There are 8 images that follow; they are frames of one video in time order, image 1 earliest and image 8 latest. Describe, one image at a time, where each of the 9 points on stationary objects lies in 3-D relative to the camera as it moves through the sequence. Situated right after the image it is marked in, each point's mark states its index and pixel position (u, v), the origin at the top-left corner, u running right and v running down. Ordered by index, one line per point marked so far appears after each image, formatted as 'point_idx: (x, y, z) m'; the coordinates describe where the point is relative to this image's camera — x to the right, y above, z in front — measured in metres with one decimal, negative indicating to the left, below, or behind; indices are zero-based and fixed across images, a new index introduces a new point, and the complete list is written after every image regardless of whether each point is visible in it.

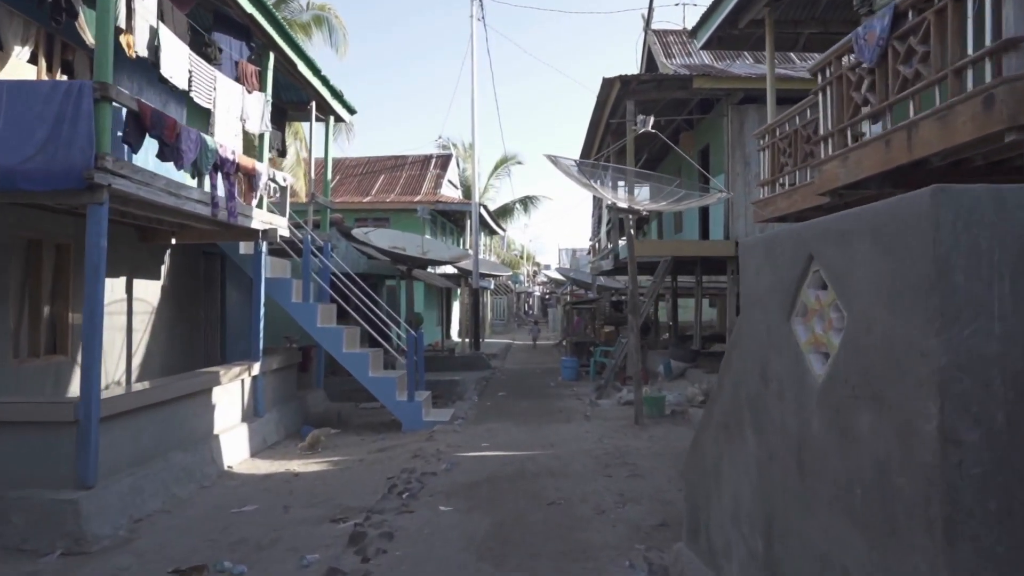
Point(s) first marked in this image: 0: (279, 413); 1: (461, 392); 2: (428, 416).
0: (-6.0, -3.2, +9.5) m
1: (-1.8, -3.6, +12.6) m
2: (-2.3, -3.4, +9.8) m
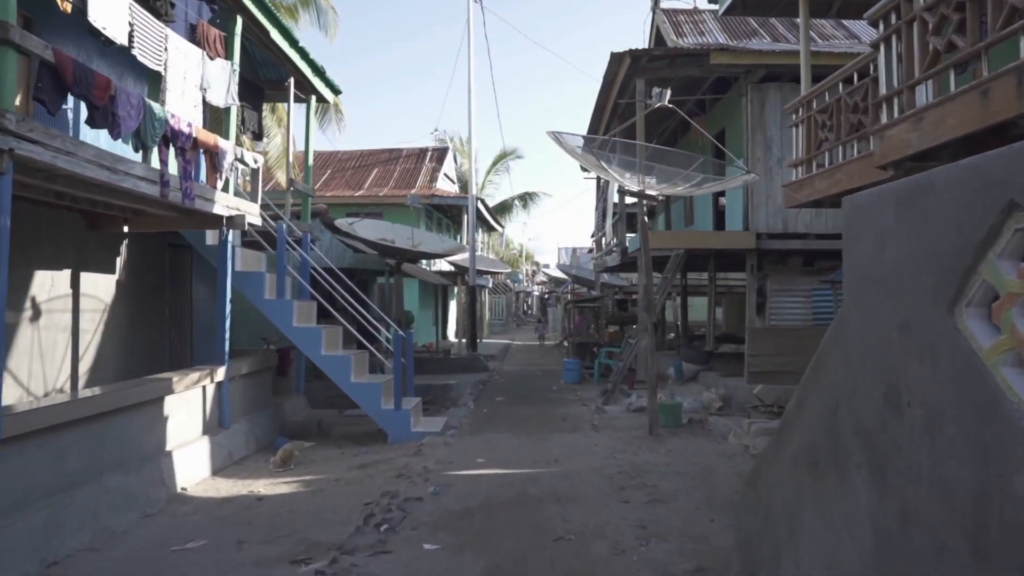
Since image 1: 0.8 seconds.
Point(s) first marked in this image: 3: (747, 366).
0: (-6.0, -3.1, +8.5) m
1: (-1.8, -3.5, +11.6) m
2: (-2.3, -3.3, +8.8) m
3: (+6.7, -2.3, +10.6) m
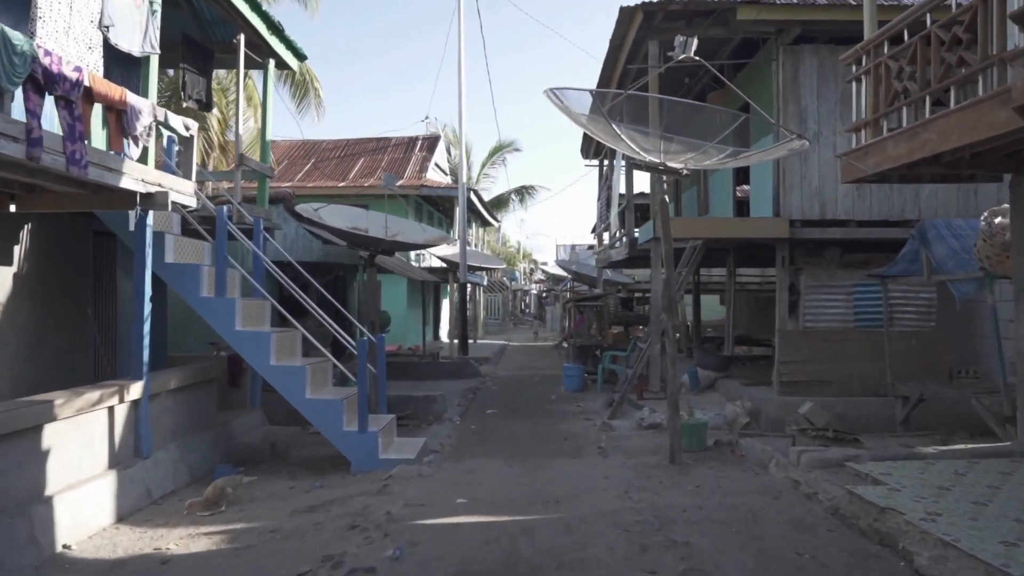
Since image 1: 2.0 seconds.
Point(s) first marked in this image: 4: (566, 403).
0: (-6.2, -3.0, +6.9) m
1: (-2.0, -3.4, +10.0) m
2: (-2.5, -3.2, +7.3) m
3: (+6.5, -2.2, +9.1) m
4: (+1.7, -3.7, +11.8) m
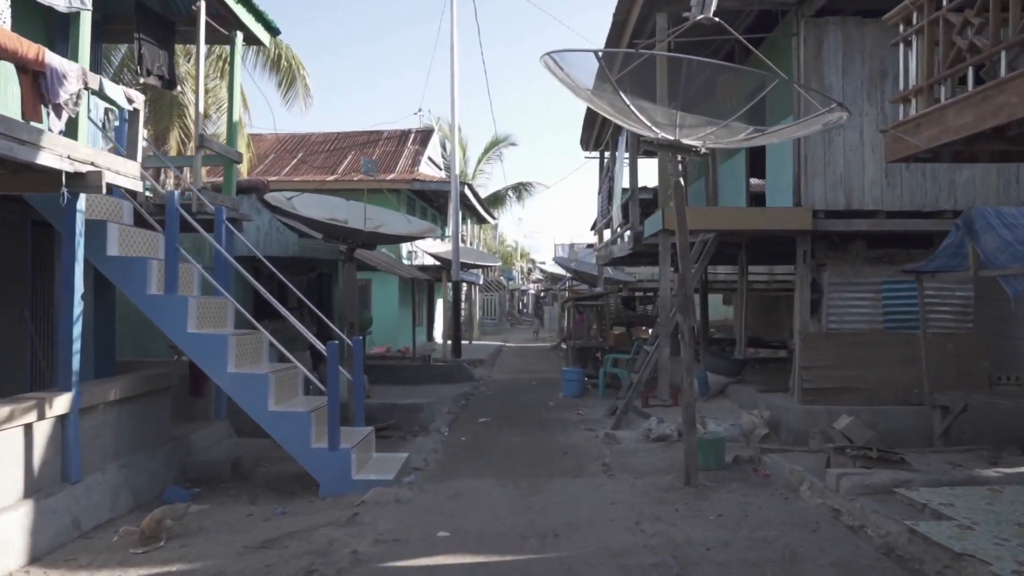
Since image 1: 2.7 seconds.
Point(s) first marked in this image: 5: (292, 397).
0: (-6.3, -3.0, +6.0) m
1: (-2.1, -3.3, +9.1) m
2: (-2.6, -3.2, +6.4) m
3: (+6.4, -2.1, +8.2) m
4: (+1.6, -3.6, +10.9) m
5: (-3.9, -1.9, +6.6) m
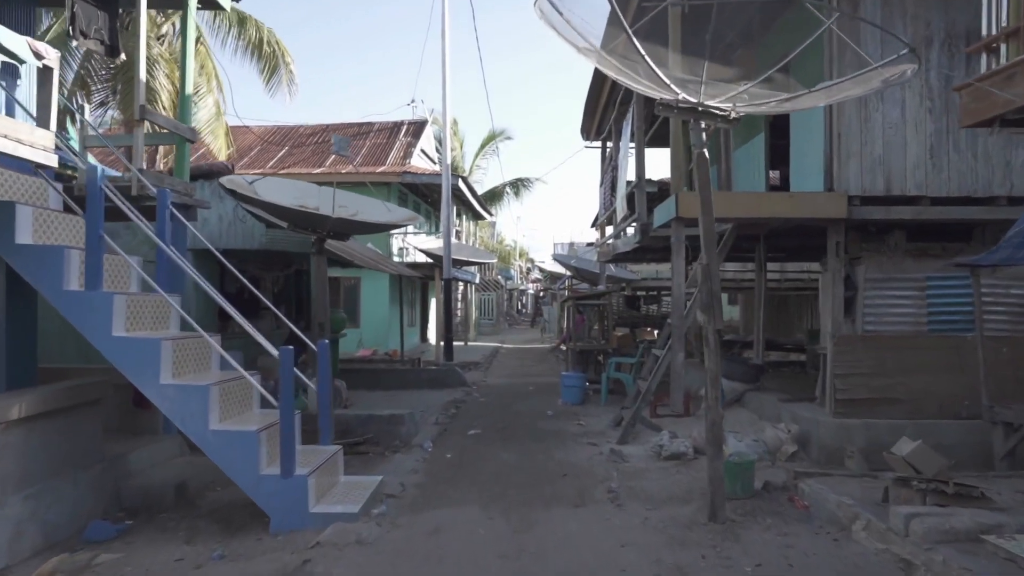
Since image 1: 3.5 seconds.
0: (-6.5, -2.9, +5.0) m
1: (-2.3, -3.3, +8.1) m
2: (-2.7, -3.1, +5.3) m
3: (+6.2, -2.0, +7.2) m
4: (+1.4, -3.6, +9.9) m
5: (-4.1, -1.9, +5.6) m
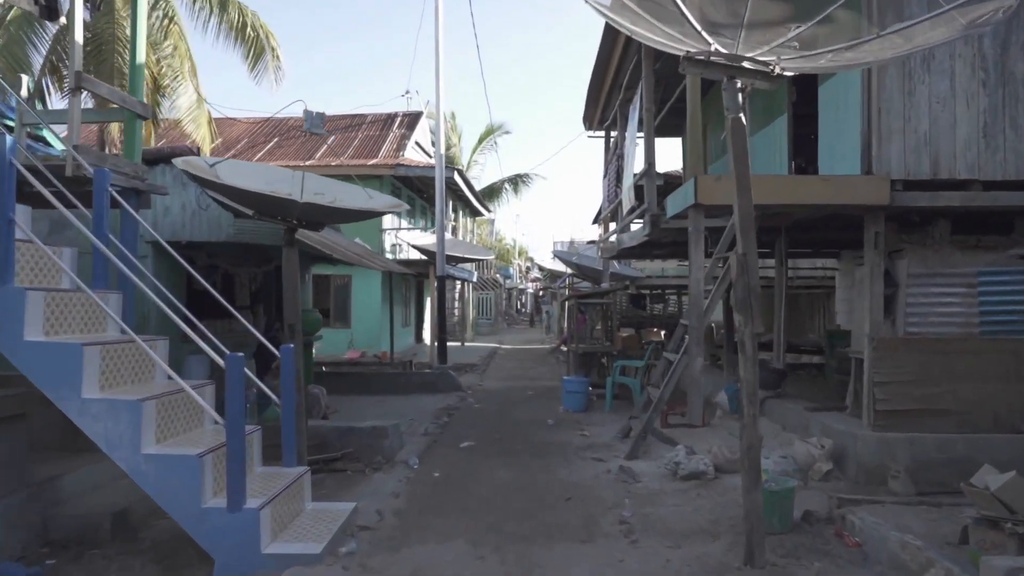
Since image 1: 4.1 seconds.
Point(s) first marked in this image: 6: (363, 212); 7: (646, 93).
0: (-6.5, -2.8, +4.1) m
1: (-2.4, -3.2, +7.2) m
2: (-2.8, -3.0, +4.5) m
3: (+6.2, -2.0, +6.3) m
4: (+1.3, -3.5, +9.0) m
5: (-4.1, -1.8, +4.7) m
6: (-2.7, +1.4, +6.8) m
7: (+3.6, +5.3, +10.0) m
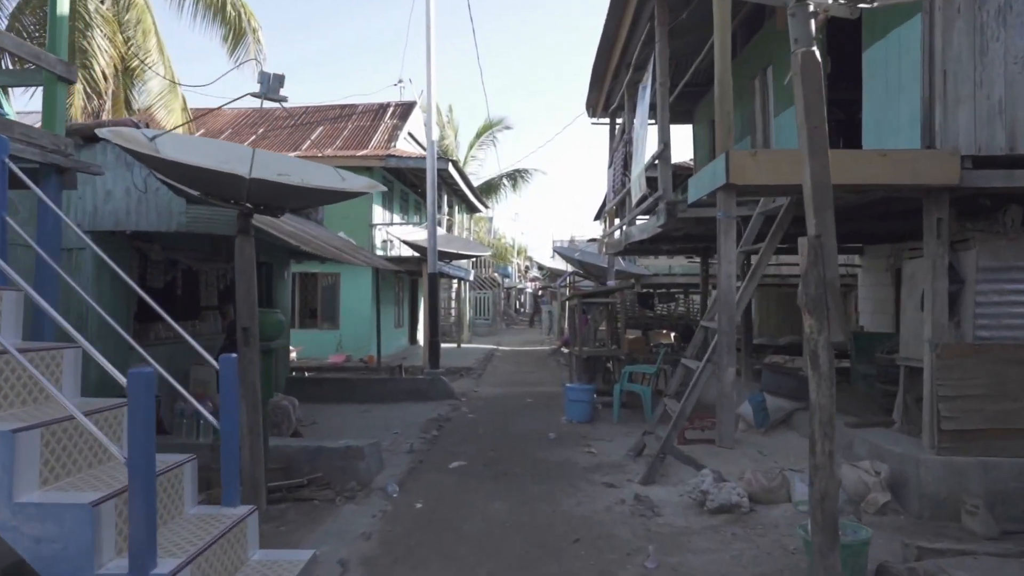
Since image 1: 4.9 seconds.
0: (-6.6, -2.8, +3.0) m
1: (-2.4, -3.2, +6.2) m
2: (-2.9, -3.0, +3.4) m
3: (+6.1, -1.9, +5.3) m
4: (+1.3, -3.4, +8.0) m
5: (-4.2, -1.8, +3.7) m
6: (-2.8, +1.4, +5.8) m
7: (+3.6, +5.3, +9.0) m
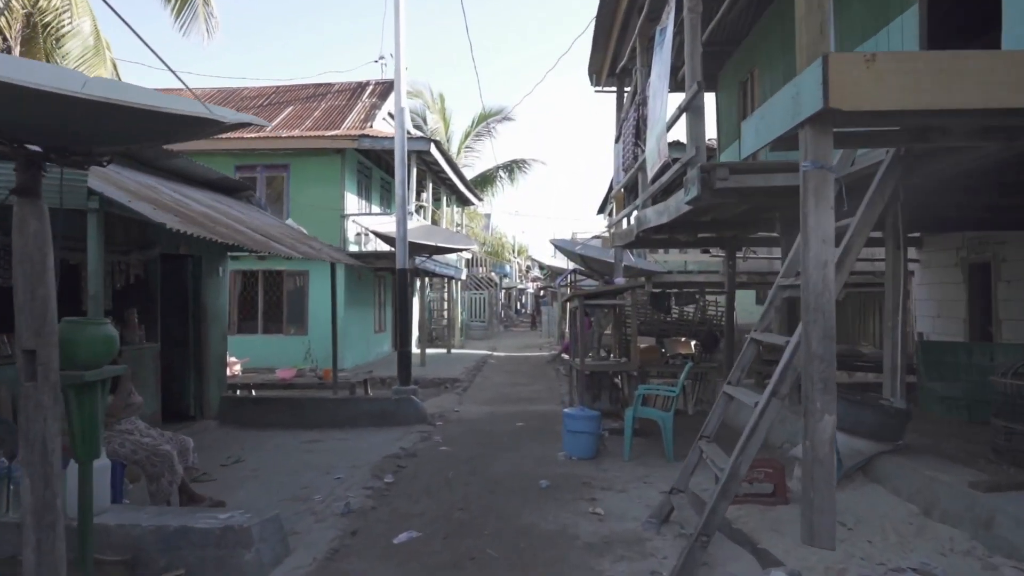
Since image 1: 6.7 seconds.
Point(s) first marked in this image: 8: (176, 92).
0: (-7.0, -2.7, +0.9) m
1: (-2.8, -3.1, +4.0) m
2: (-3.3, -2.9, +1.3) m
3: (+5.7, -1.9, +3.1) m
4: (+0.9, -3.4, +5.8) m
5: (-4.6, -1.7, +1.5) m
6: (-3.2, +1.5, +3.6) m
7: (+3.2, +5.4, +6.8) m
8: (-17.0, +9.9, +18.7) m
